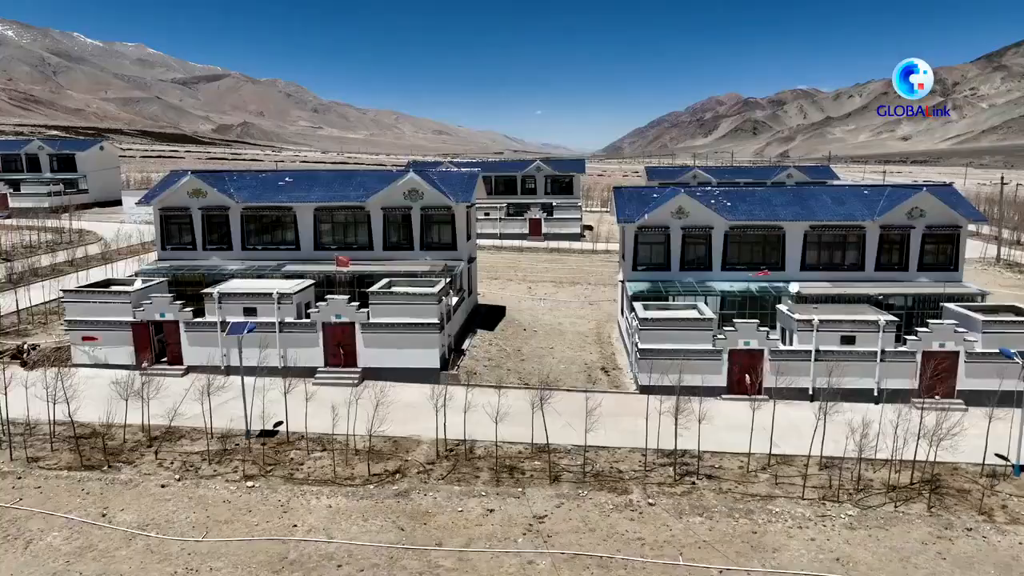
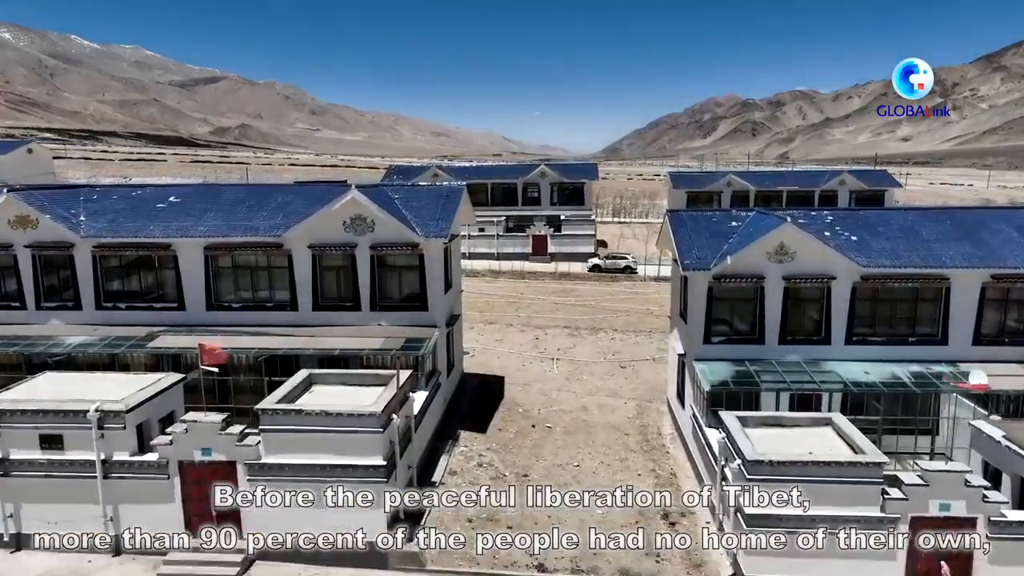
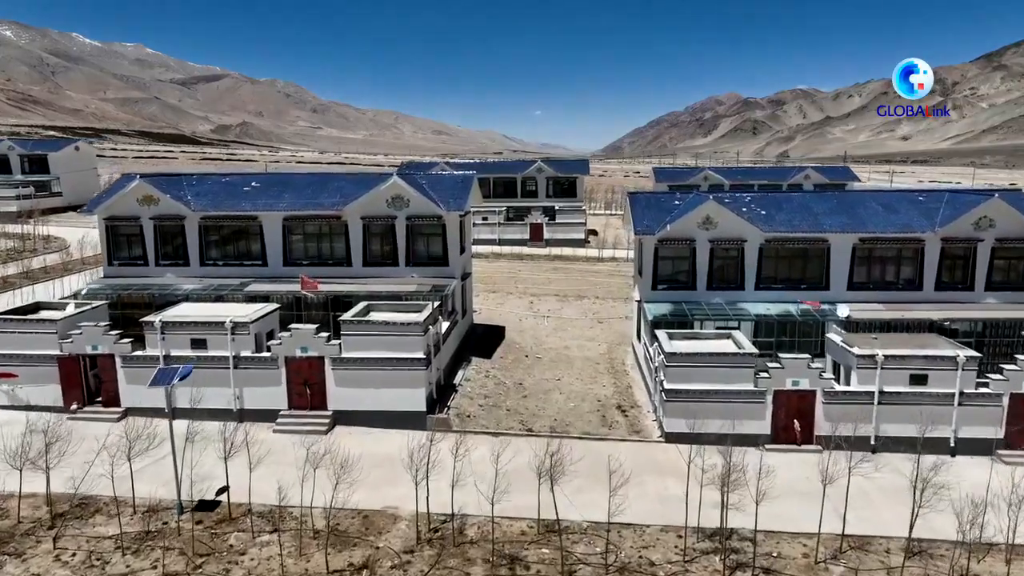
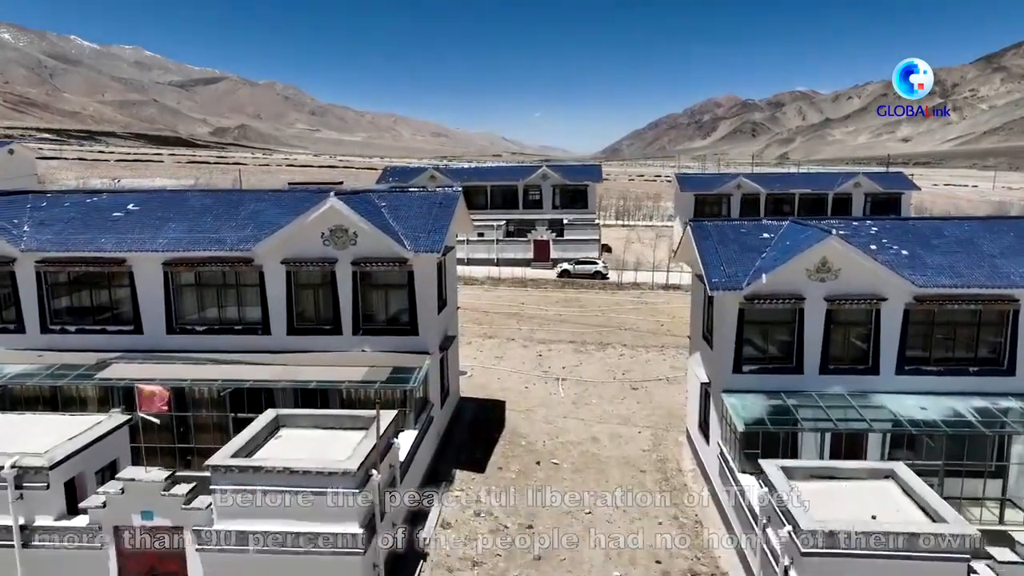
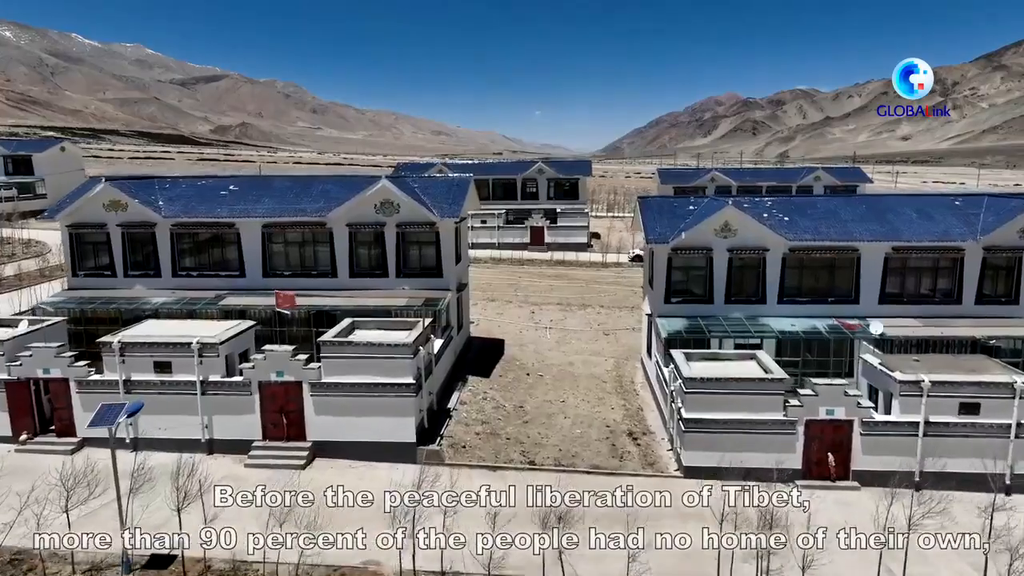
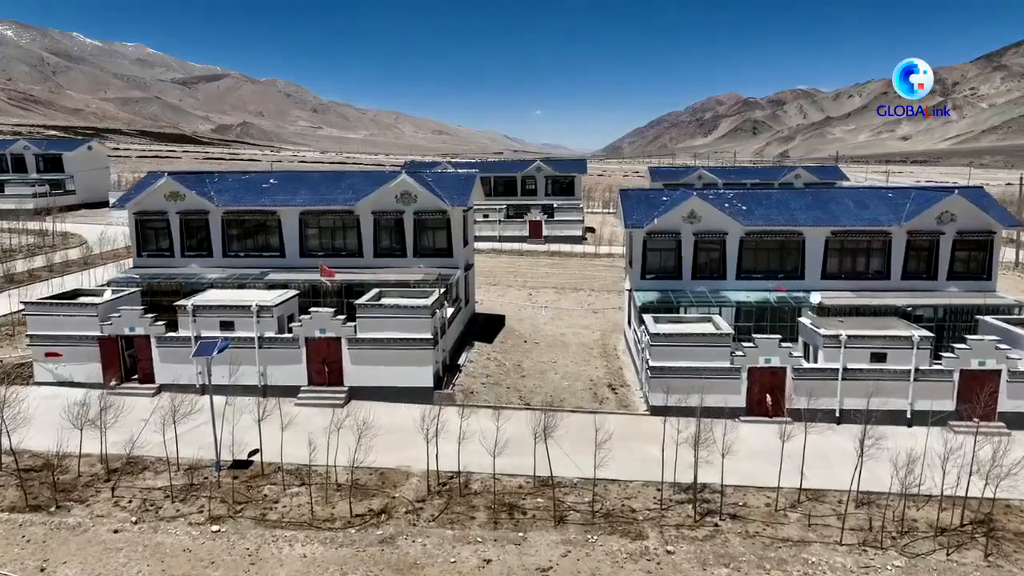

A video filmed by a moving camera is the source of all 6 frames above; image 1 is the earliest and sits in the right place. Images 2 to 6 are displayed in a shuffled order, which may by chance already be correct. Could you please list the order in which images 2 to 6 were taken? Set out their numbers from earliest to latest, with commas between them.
6, 3, 5, 2, 4
